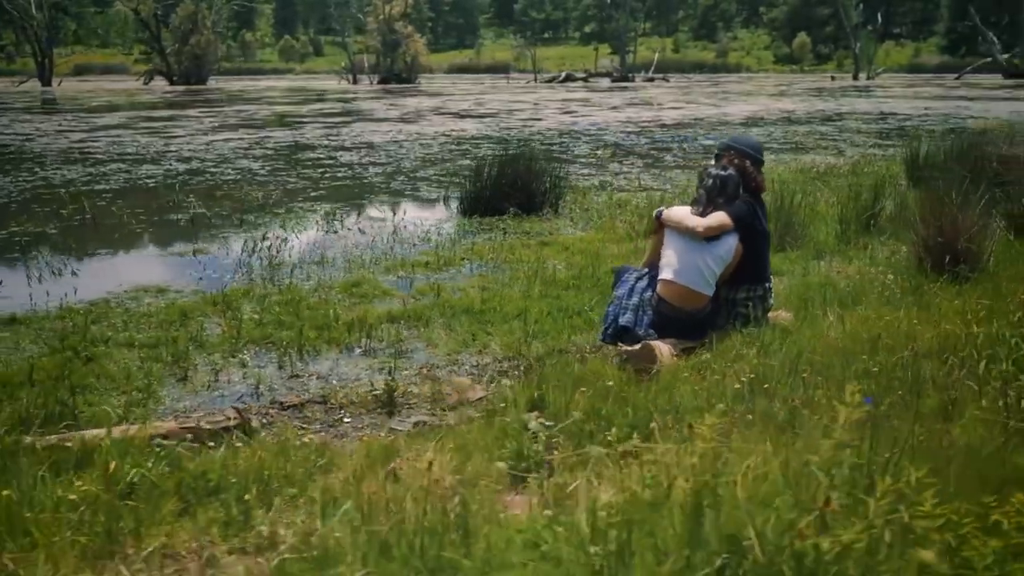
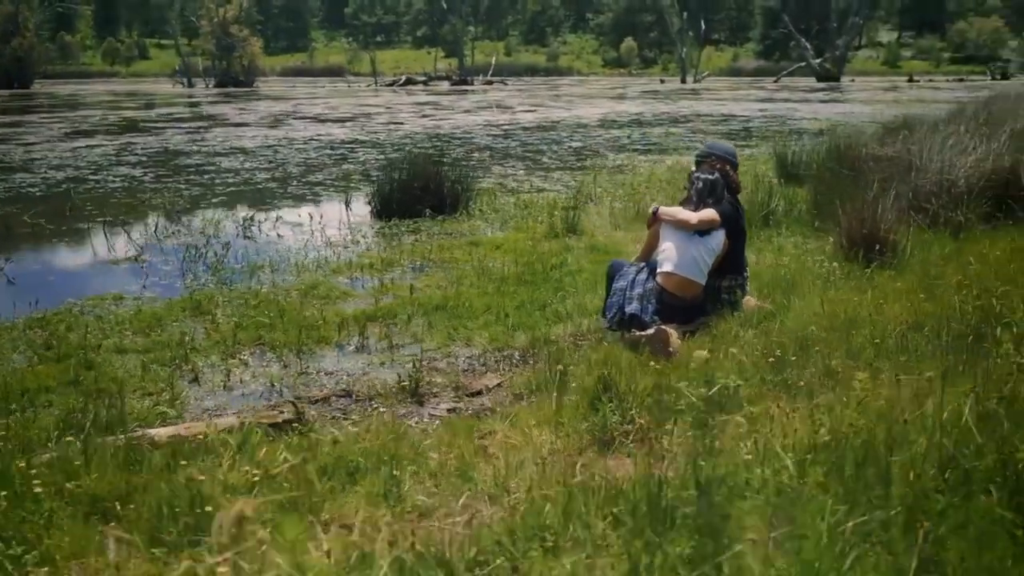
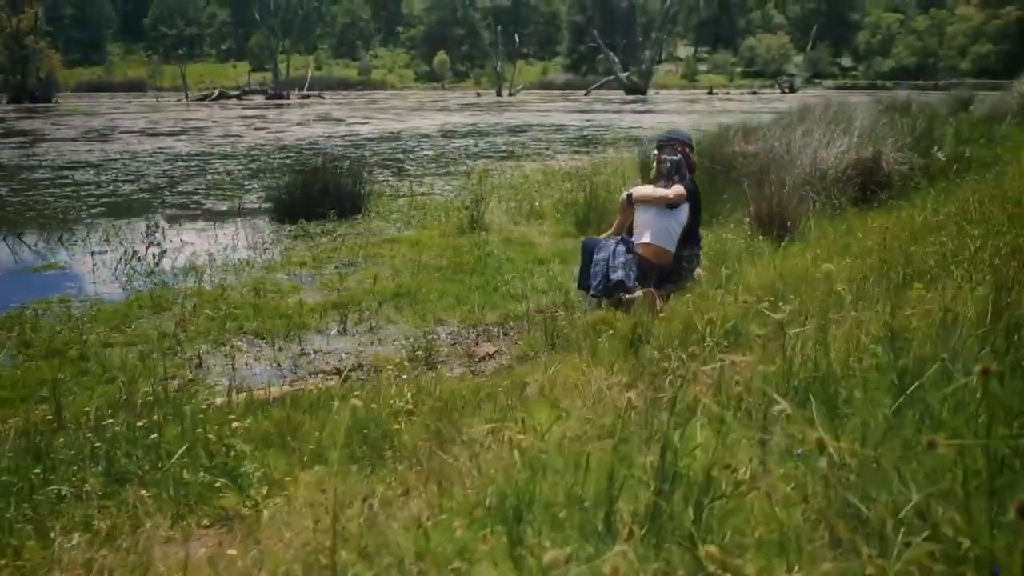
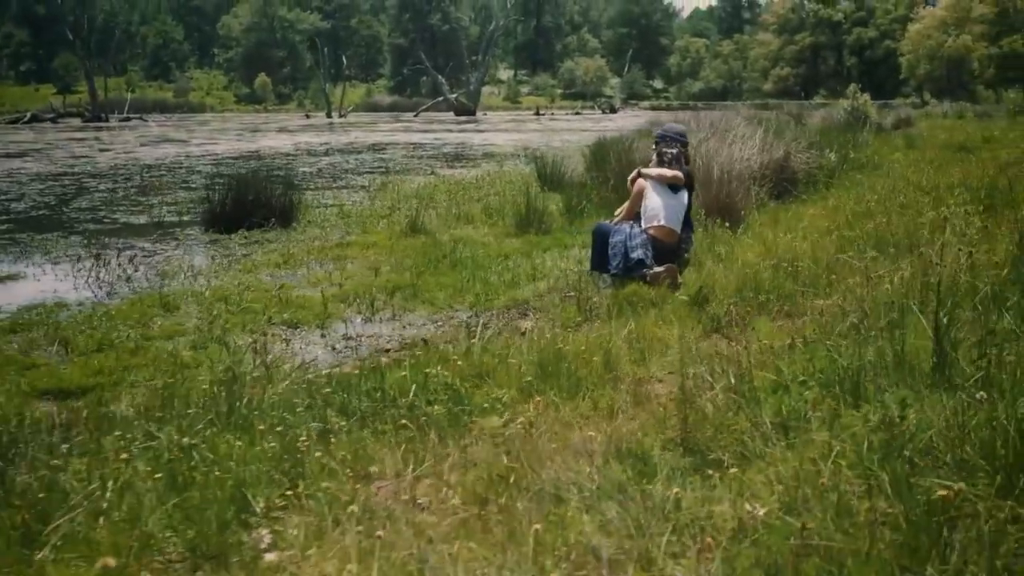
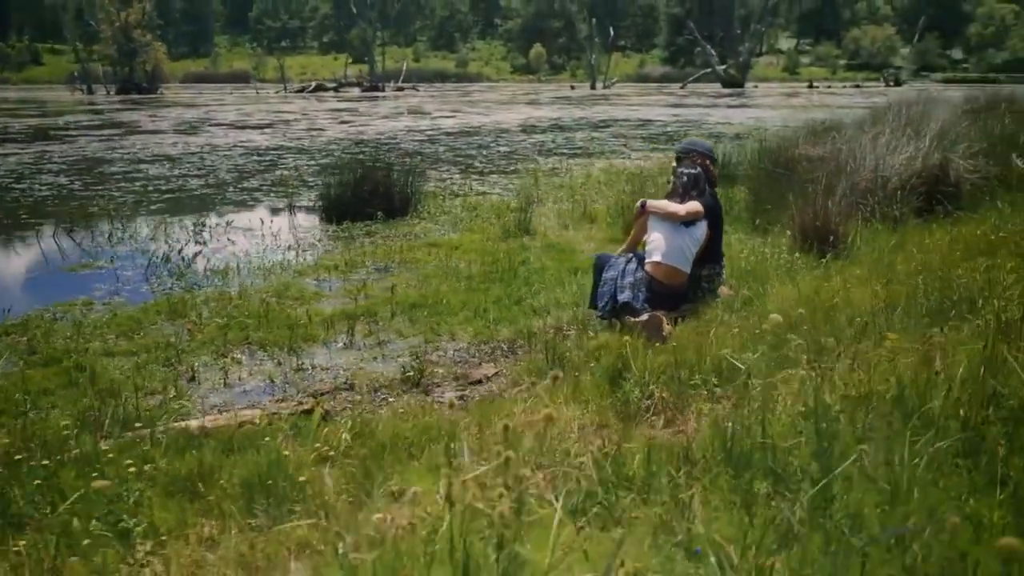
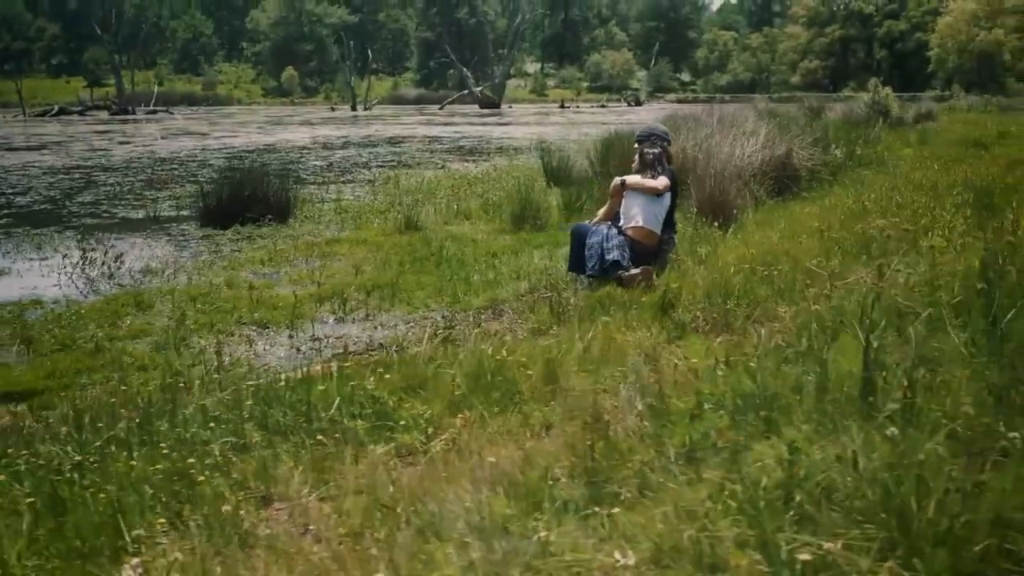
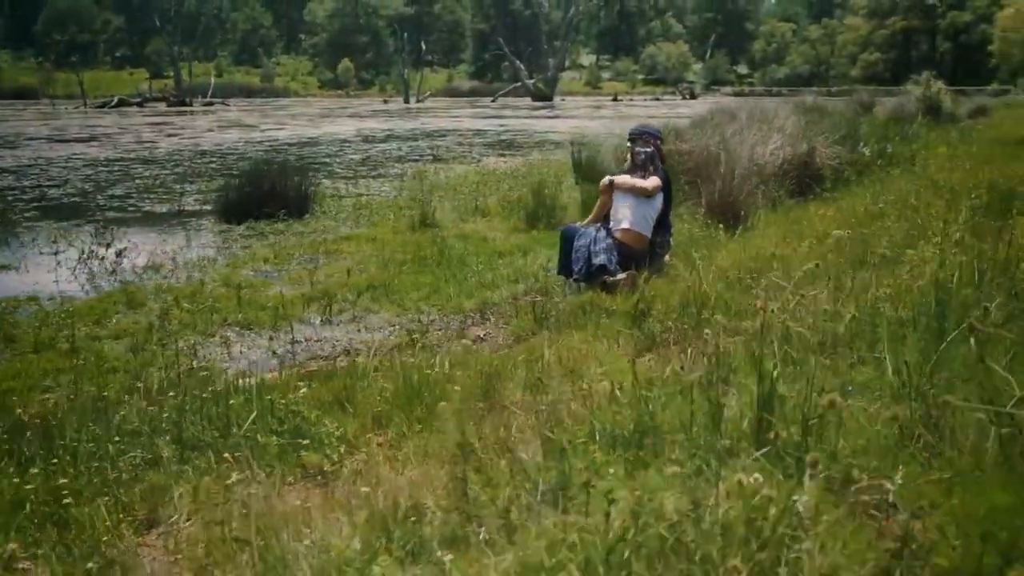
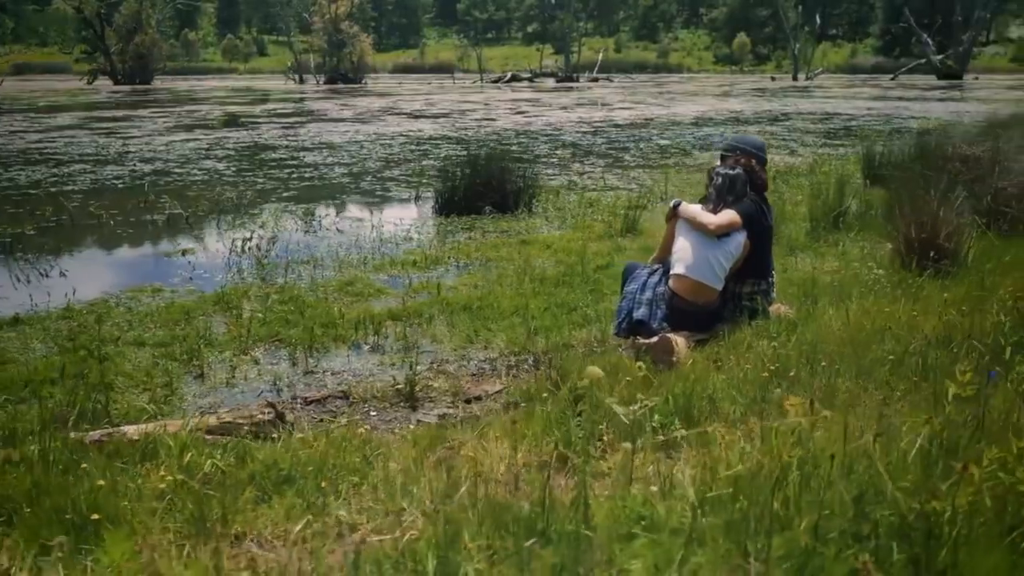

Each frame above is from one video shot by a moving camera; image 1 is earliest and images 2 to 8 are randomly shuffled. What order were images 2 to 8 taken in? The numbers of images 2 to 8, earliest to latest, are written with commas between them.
8, 2, 5, 3, 7, 6, 4
